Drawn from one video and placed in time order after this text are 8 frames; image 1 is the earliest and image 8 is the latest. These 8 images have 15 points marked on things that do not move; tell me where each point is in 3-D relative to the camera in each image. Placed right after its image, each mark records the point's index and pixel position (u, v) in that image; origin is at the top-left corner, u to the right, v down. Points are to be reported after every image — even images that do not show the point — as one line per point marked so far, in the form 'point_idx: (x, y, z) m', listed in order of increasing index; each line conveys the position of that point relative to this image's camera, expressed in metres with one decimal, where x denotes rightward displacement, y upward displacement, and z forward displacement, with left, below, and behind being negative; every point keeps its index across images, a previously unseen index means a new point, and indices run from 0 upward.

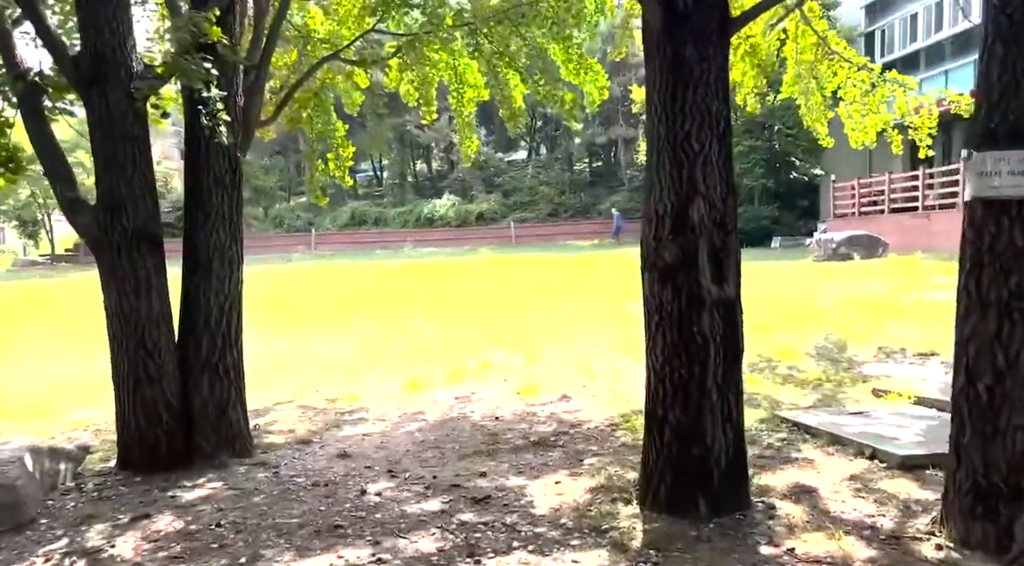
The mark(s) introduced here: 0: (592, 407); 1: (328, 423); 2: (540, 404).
0: (+0.6, -1.0, +7.3) m
1: (-1.5, -1.1, +7.2) m
2: (+0.2, -1.0, +7.5) m
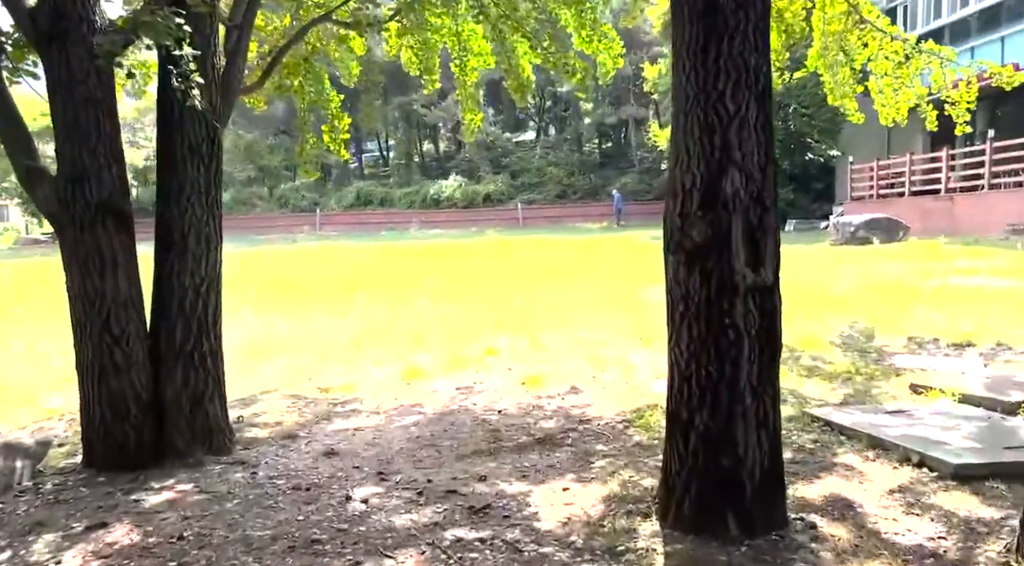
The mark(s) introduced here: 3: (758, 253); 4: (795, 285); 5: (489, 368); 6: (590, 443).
0: (+0.7, -0.9, +6.7) m
1: (-1.4, -1.0, +6.6) m
2: (+0.3, -0.9, +7.0) m
3: (+1.0, +0.1, +3.5) m
4: (+4.1, 0.0, +13.2) m
5: (-0.2, -0.8, +8.5) m
6: (+0.5, -1.0, +5.5) m
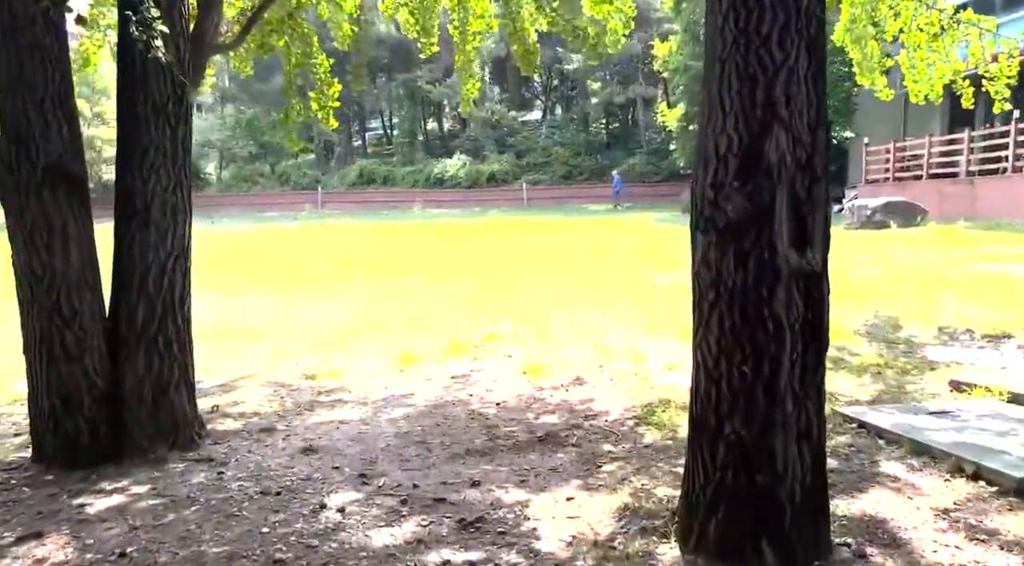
0: (+0.7, -0.8, +6.2) m
1: (-1.4, -0.8, +6.1) m
2: (+0.3, -0.7, +6.5) m
3: (+0.9, +0.2, +2.9) m
4: (+4.2, +0.2, +12.6) m
5: (-0.2, -0.6, +8.0) m
6: (+0.5, -0.9, +4.9) m
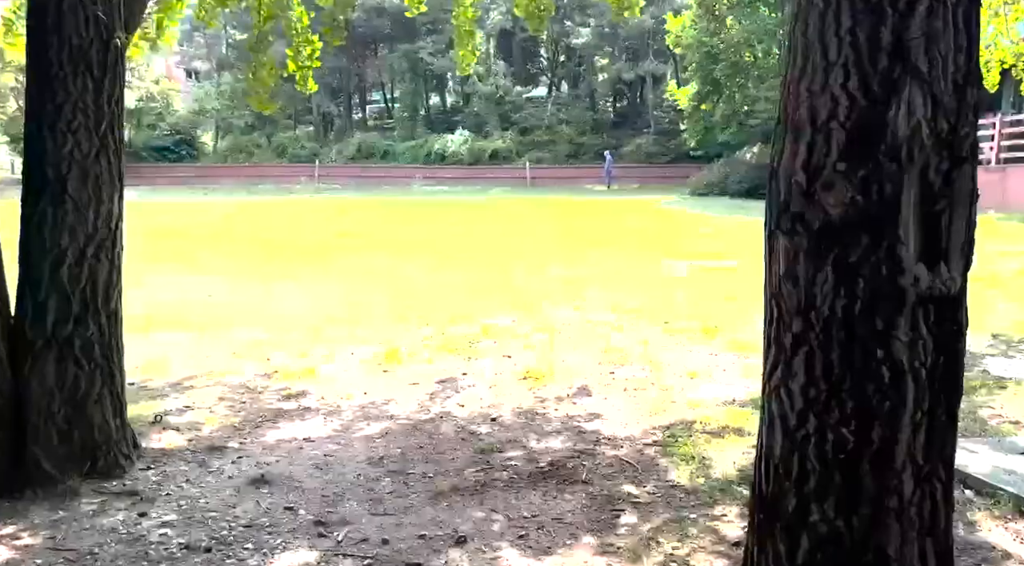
0: (+0.7, -0.7, +5.3) m
1: (-1.4, -0.8, +5.2) m
2: (+0.3, -0.7, +5.6) m
3: (+1.0, +0.1, +2.0) m
4: (+4.2, +0.3, +11.7) m
5: (-0.2, -0.6, +7.1) m
6: (+0.4, -0.9, +4.0) m
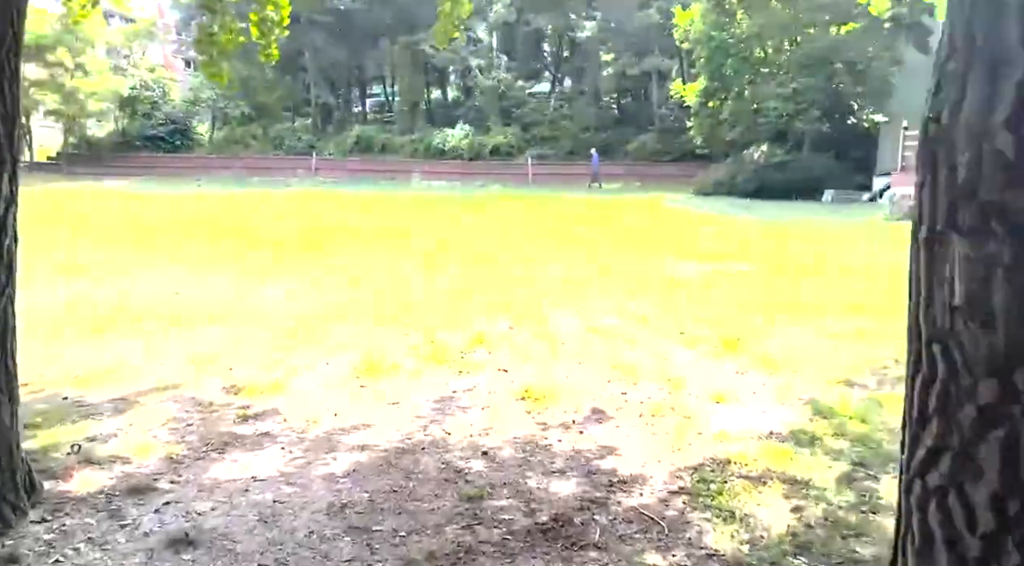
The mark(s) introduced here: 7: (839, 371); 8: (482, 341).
0: (+0.6, -0.8, +4.4) m
1: (-1.5, -0.8, +4.3) m
2: (+0.2, -0.7, +4.7) m
3: (+0.9, 0.0, +1.1) m
4: (+4.2, +0.2, +10.8) m
5: (-0.2, -0.6, +6.2) m
6: (+0.4, -0.9, +3.1) m
7: (+2.2, -0.6, +6.0) m
8: (-0.2, -0.5, +7.1) m
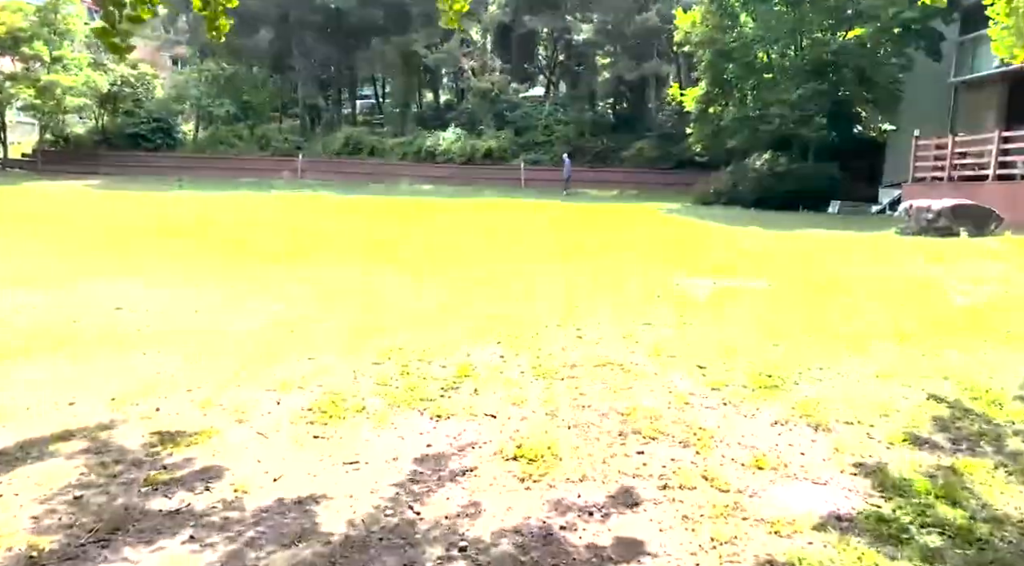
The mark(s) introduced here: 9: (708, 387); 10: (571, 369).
0: (+0.6, -0.9, +3.3) m
1: (-1.5, -0.9, +3.2) m
2: (+0.2, -0.9, +3.6) m
3: (+1.0, -0.1, +0.1) m
4: (+4.1, 0.0, +9.8) m
5: (-0.3, -0.7, +5.1) m
6: (+0.4, -1.1, +2.1) m
7: (+2.1, -0.8, +4.9) m
8: (-0.3, -0.6, +6.0) m
9: (+1.2, -0.6, +5.6) m
10: (+0.4, -0.6, +6.1) m
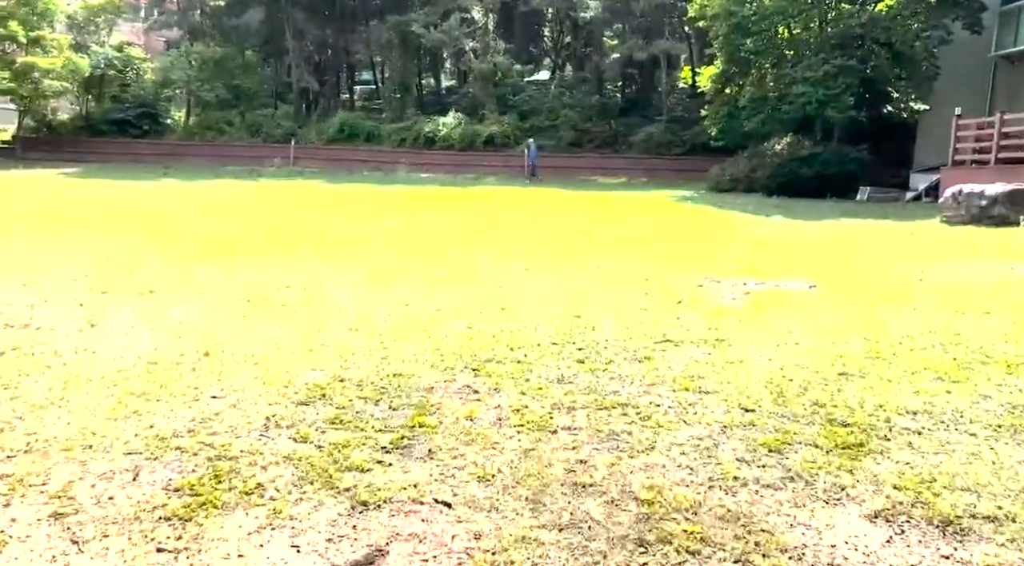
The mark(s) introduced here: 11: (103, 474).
0: (+0.4, -1.0, +1.6) m
1: (-1.7, -1.0, +1.6) m
2: (0.0, -1.0, +1.9) m
3: (+0.8, -0.2, -1.6) m
4: (+4.0, 0.0, +8.0) m
5: (-0.4, -0.8, +3.4) m
6: (+0.2, -1.2, +0.4) m
7: (+2.0, -0.8, +3.2) m
8: (-0.4, -0.7, +4.3) m
9: (+1.1, -0.7, +3.9) m
10: (+0.3, -0.6, +4.4) m
11: (-1.6, -0.8, +3.7) m
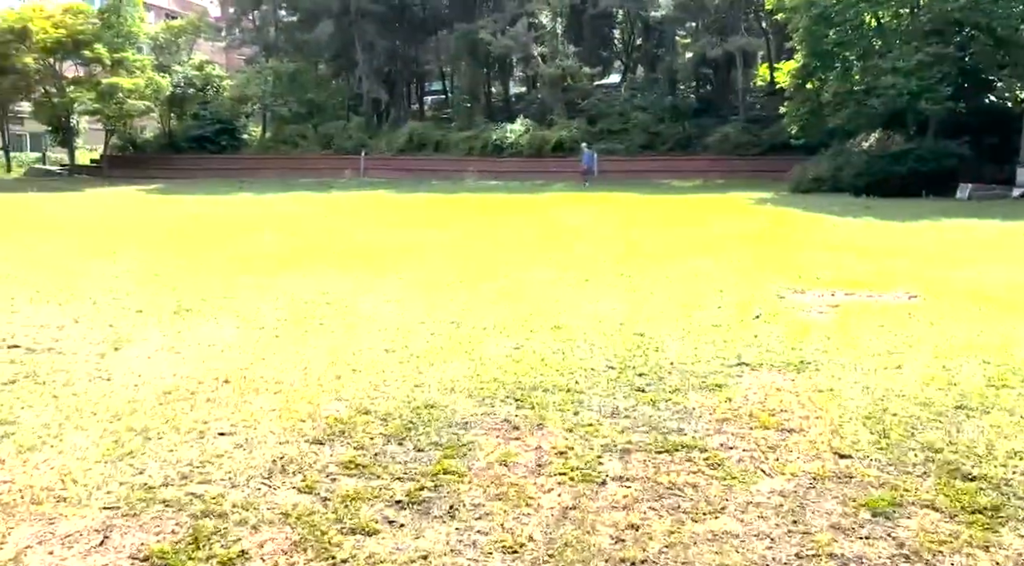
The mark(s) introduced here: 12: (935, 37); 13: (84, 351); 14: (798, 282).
0: (+0.4, -1.1, +0.9) m
1: (-1.7, -1.1, +1.0) m
2: (0.0, -1.0, +1.2) m
3: (+0.4, -0.2, -2.4) m
4: (+4.4, -0.1, +7.0) m
5: (-0.3, -0.9, +2.8) m
6: (+0.1, -1.2, -0.3) m
7: (+2.0, -0.9, +2.4) m
8: (-0.3, -0.8, +3.6) m
9: (+1.2, -0.8, +3.1) m
10: (+0.4, -0.7, +3.7) m
11: (-1.5, -0.9, +3.1) m
12: (+8.7, +5.1, +18.8) m
13: (-2.8, -0.4, +6.1) m
14: (+2.5, 0.0, +7.9) m
